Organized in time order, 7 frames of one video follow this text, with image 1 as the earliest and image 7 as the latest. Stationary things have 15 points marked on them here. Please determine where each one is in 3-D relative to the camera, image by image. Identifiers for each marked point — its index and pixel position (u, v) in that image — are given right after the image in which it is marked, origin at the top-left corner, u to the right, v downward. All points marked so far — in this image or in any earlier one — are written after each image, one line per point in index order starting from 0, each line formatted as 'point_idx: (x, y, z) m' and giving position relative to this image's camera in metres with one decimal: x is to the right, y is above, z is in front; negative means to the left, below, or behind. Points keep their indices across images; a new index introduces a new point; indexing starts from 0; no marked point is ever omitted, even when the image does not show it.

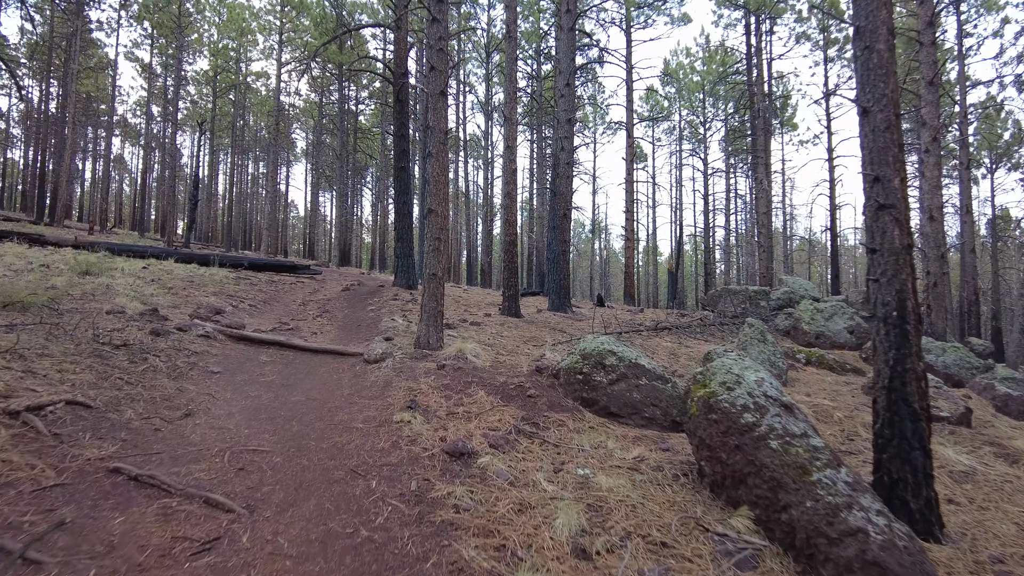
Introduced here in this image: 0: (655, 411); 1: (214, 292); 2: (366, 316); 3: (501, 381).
0: (+1.0, -0.9, +4.7) m
1: (-4.5, -0.1, +9.8) m
2: (-2.1, -0.4, +9.2) m
3: (-0.1, -0.7, +5.0) m
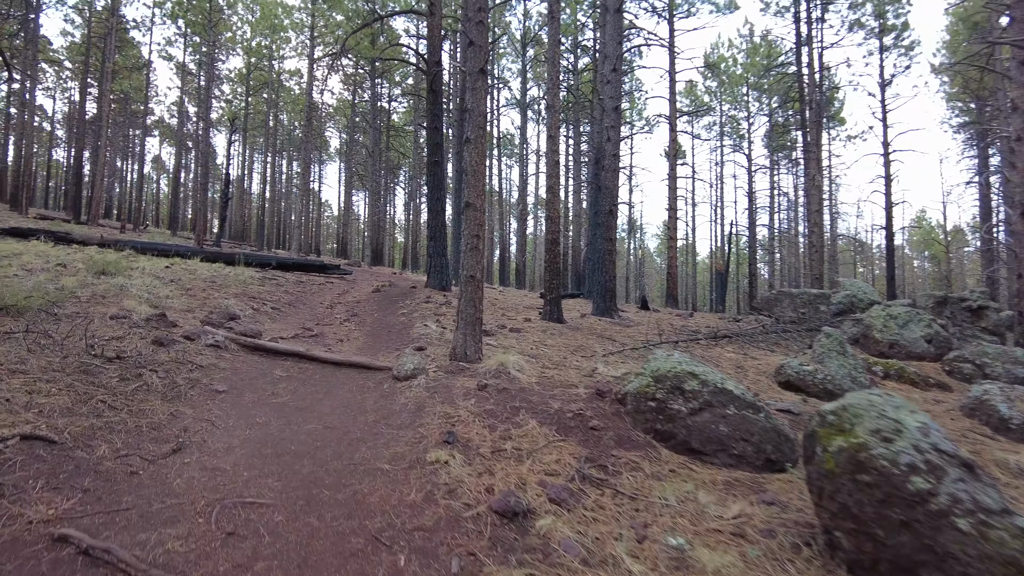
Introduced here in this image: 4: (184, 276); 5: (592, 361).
0: (+1.4, -0.9, +3.8) m
1: (-3.9, -0.1, +9.1) m
2: (-1.5, -0.4, +8.5) m
3: (+0.3, -0.8, +4.2) m
4: (-5.2, +0.2, +10.4) m
5: (+0.8, -0.8, +6.7) m
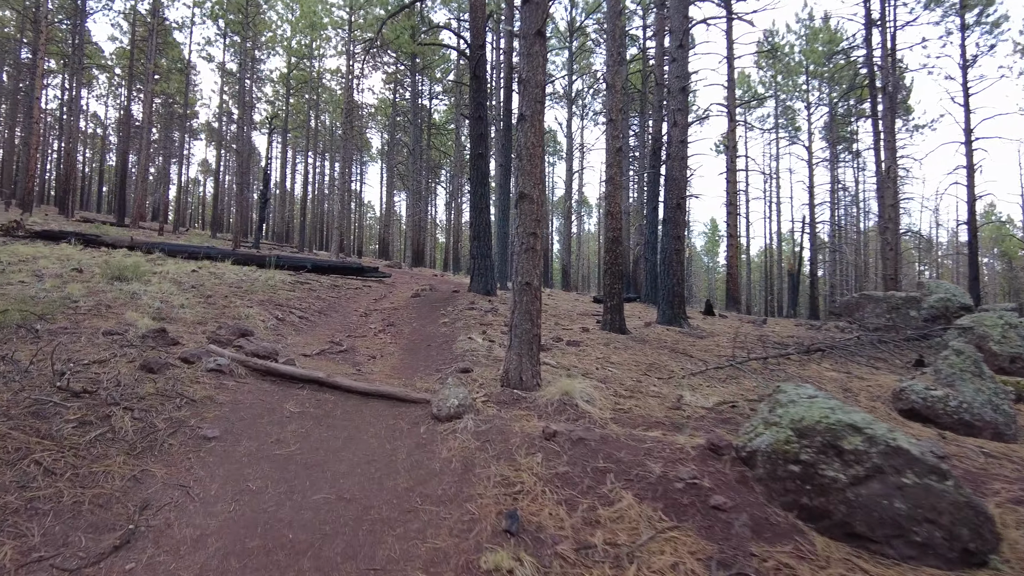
0: (+1.7, -1.0, +2.6) m
1: (-3.2, -0.2, +8.2) m
2: (-0.9, -0.5, +7.4) m
3: (+0.7, -0.8, +3.0) m
4: (-4.4, +0.1, +9.5) m
5: (+1.4, -0.8, +5.5) m
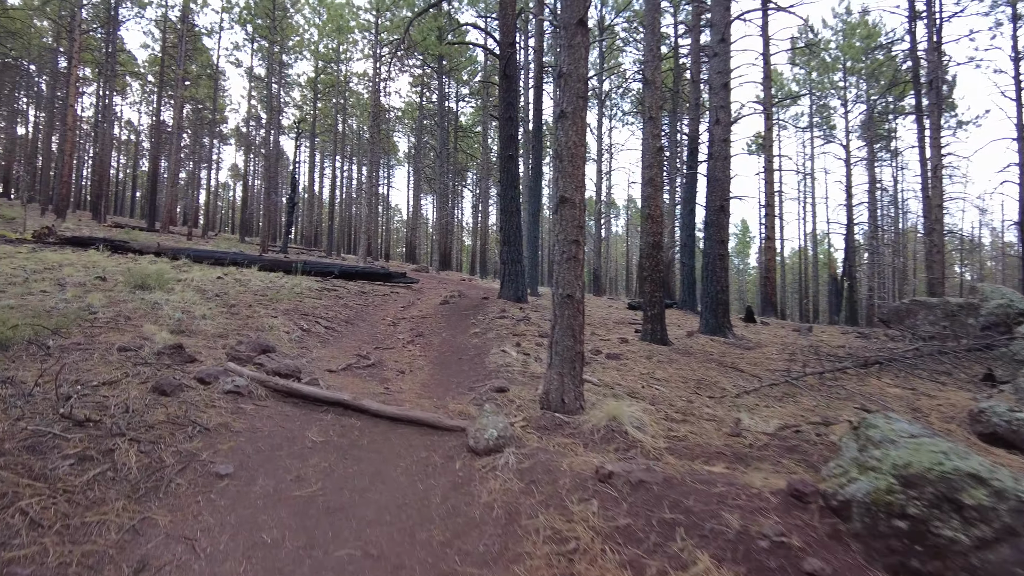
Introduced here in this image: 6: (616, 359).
0: (+1.9, -1.1, +2.1) m
1: (-2.7, -0.3, +7.9) m
2: (-0.5, -0.6, +7.0) m
3: (+0.9, -0.9, +2.6) m
4: (-4.0, 0.0, +9.3) m
5: (+1.7, -0.9, +5.0) m
6: (+1.0, -0.7, +6.5) m
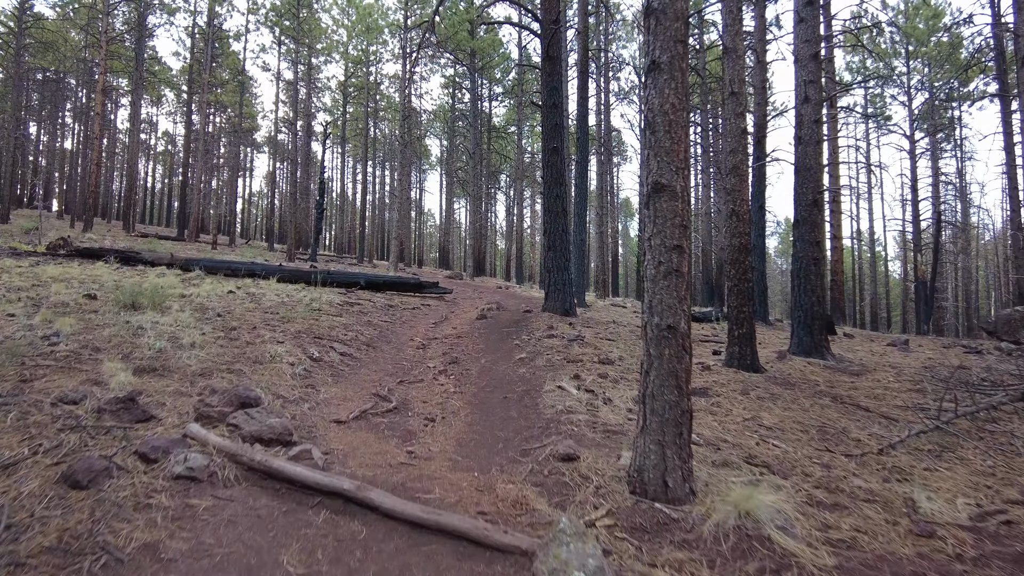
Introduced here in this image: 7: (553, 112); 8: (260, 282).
0: (+2.2, -1.2, +0.6) m
1: (-2.2, -0.5, +6.7) m
2: (0.0, -0.8, +5.7) m
3: (+1.1, -1.0, +1.2) m
4: (-3.4, -0.2, +8.1) m
5: (+2.1, -1.1, +3.5) m
6: (+1.5, -0.8, +5.0) m
7: (+0.6, +2.6, +9.6) m
8: (-4.2, +0.1, +10.7) m
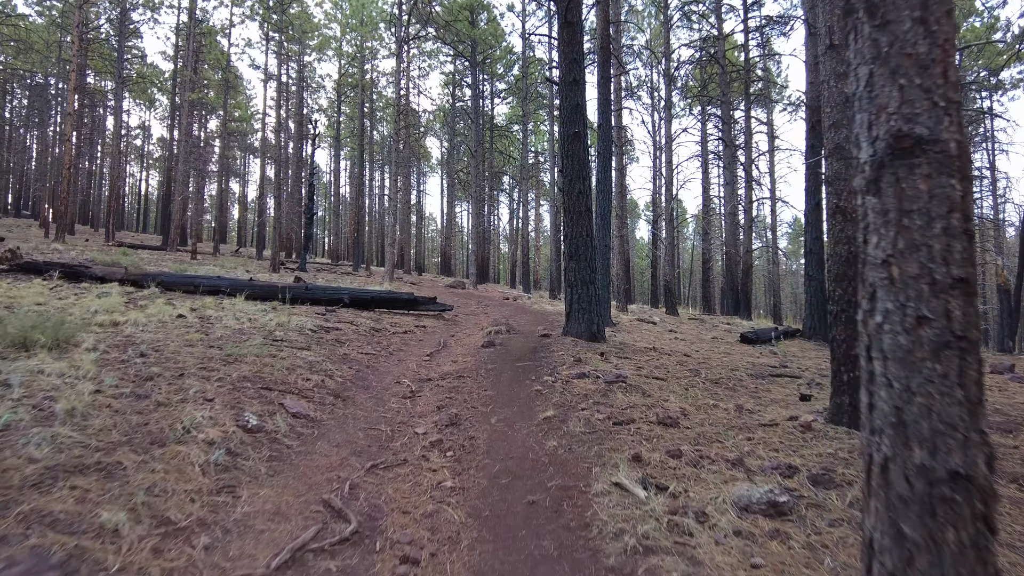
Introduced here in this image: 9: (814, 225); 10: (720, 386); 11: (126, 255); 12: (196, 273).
0: (+2.3, -1.4, -1.2) m
1: (-2.0, -0.7, +4.9) m
2: (+0.2, -1.0, +3.9) m
3: (+1.3, -1.2, -0.7) m
4: (-3.2, -0.5, +6.3) m
5: (+2.2, -1.2, +1.7) m
6: (+1.6, -1.0, +3.2) m
7: (+0.7, +2.4, +7.8) m
8: (-4.0, -0.2, +8.9) m
9: (+4.5, +0.9, +9.7) m
10: (+1.8, -0.9, +5.8) m
11: (-10.3, +0.9, +17.1) m
12: (-6.8, +0.4, +13.8) m
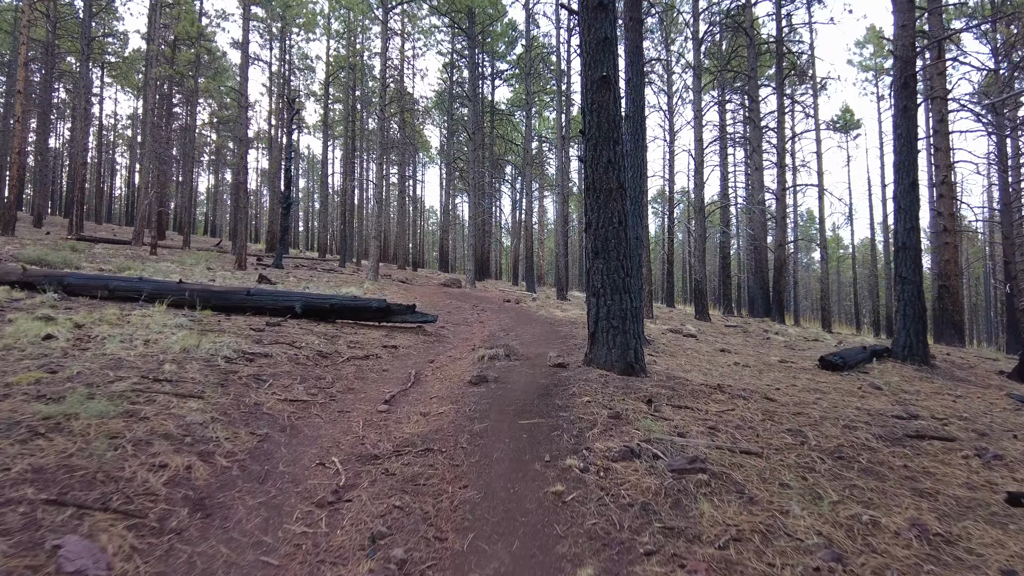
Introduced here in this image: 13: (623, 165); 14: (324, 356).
0: (+2.3, -1.5, -3.5) m
1: (-2.1, -0.8, +2.6) m
2: (+0.2, -1.1, +1.6) m
3: (+1.2, -1.4, -2.9) m
4: (-3.2, -0.6, +4.1) m
5: (+2.2, -1.4, -0.6) m
6: (+1.6, -1.2, +0.9) m
7: (+0.7, +2.3, +5.5) m
8: (-4.0, -0.3, +6.6) m
9: (+4.5, +0.9, +7.3) m
10: (+1.8, -1.0, +3.5) m
11: (-10.3, +0.9, +14.9) m
12: (-6.8, +0.4, +11.5) m
13: (+0.9, +1.1, +5.6) m
14: (-1.7, -0.6, +5.8) m
